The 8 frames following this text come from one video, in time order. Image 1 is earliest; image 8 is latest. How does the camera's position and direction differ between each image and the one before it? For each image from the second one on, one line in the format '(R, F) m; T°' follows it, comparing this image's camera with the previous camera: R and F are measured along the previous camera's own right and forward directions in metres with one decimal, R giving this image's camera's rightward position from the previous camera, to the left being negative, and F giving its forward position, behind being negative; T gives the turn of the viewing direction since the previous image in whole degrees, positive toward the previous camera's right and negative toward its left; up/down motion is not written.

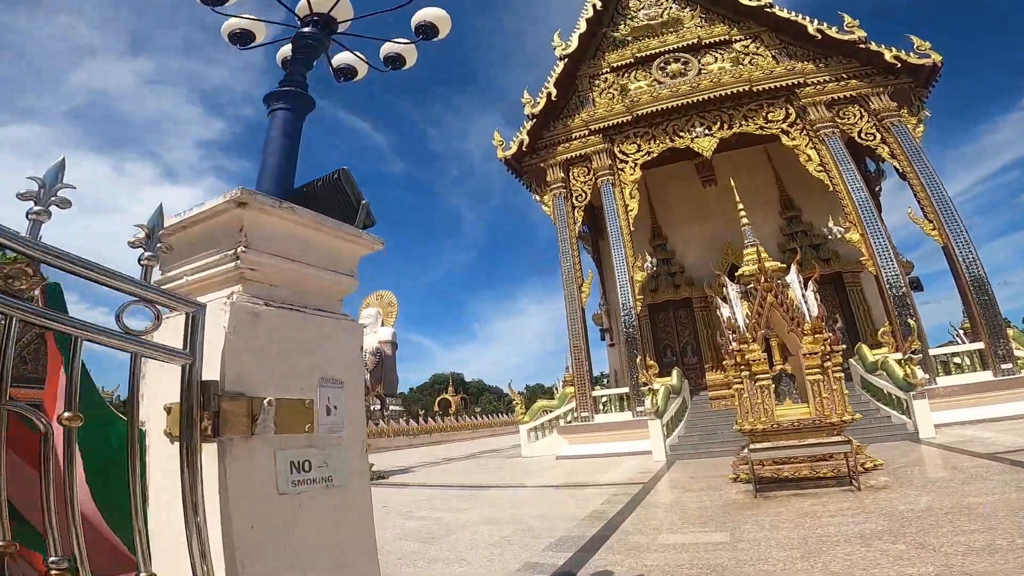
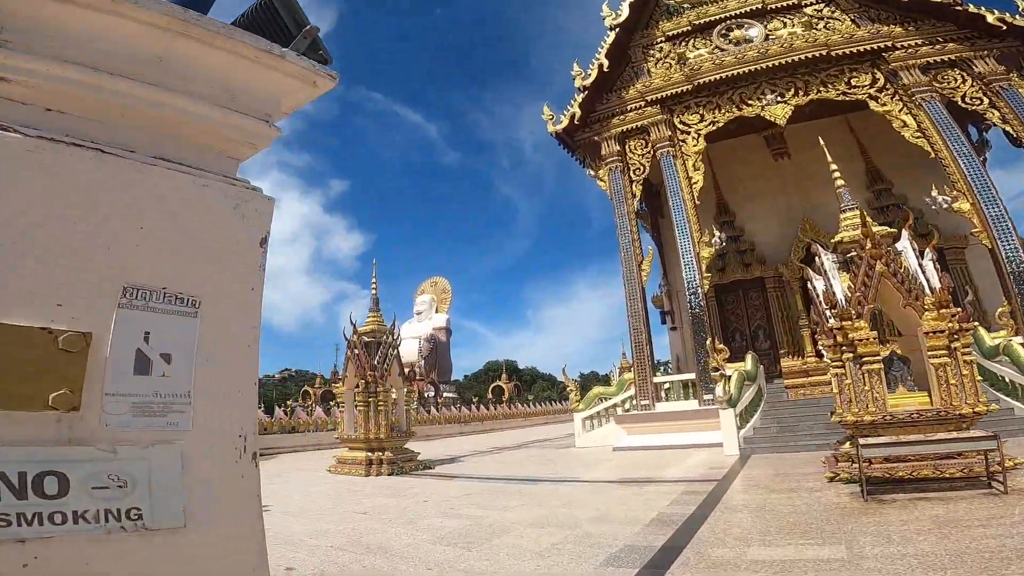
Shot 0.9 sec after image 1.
(0.0, +1.1) m; -6°
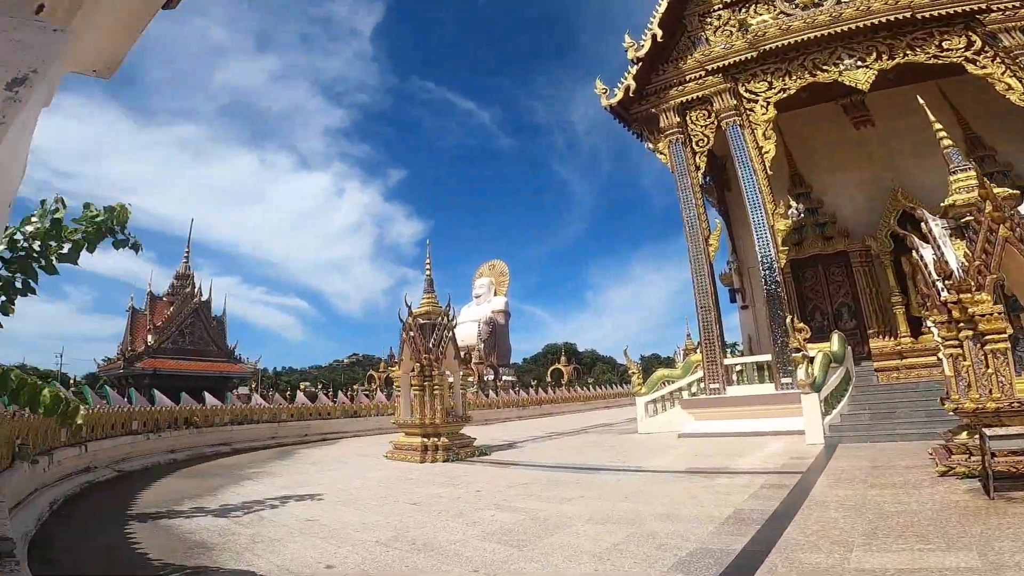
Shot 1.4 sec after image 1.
(+0.1, +0.6) m; -6°
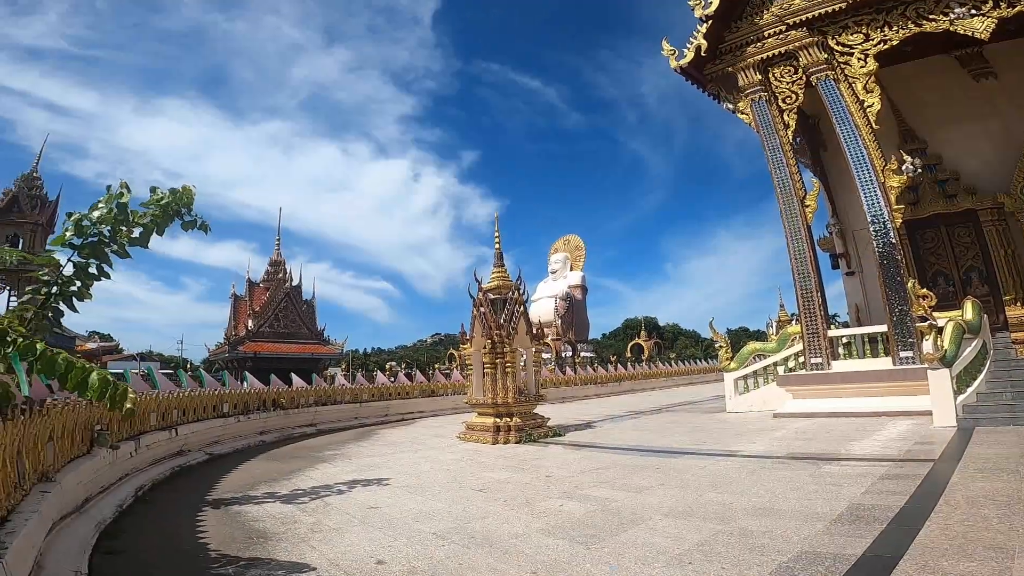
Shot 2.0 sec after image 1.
(+0.2, +0.6) m; -8°
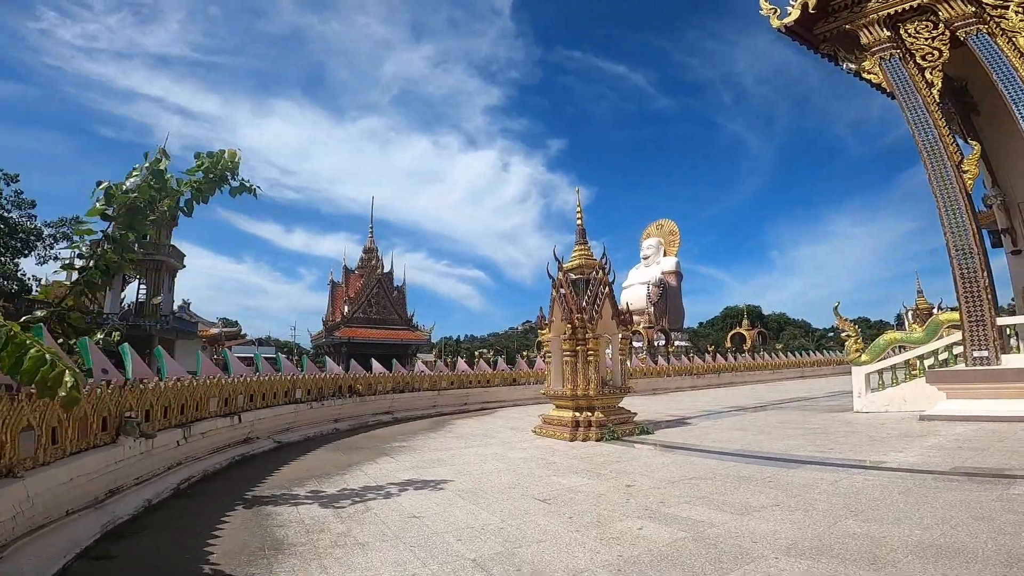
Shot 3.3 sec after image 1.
(+0.2, +1.1) m; -10°
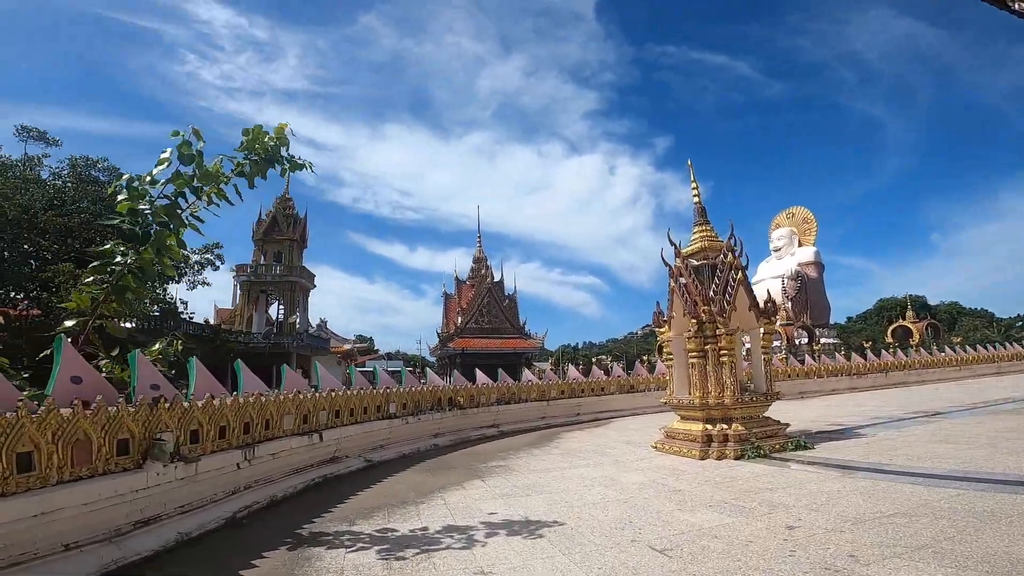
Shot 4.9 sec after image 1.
(+0.2, +1.4) m; -13°
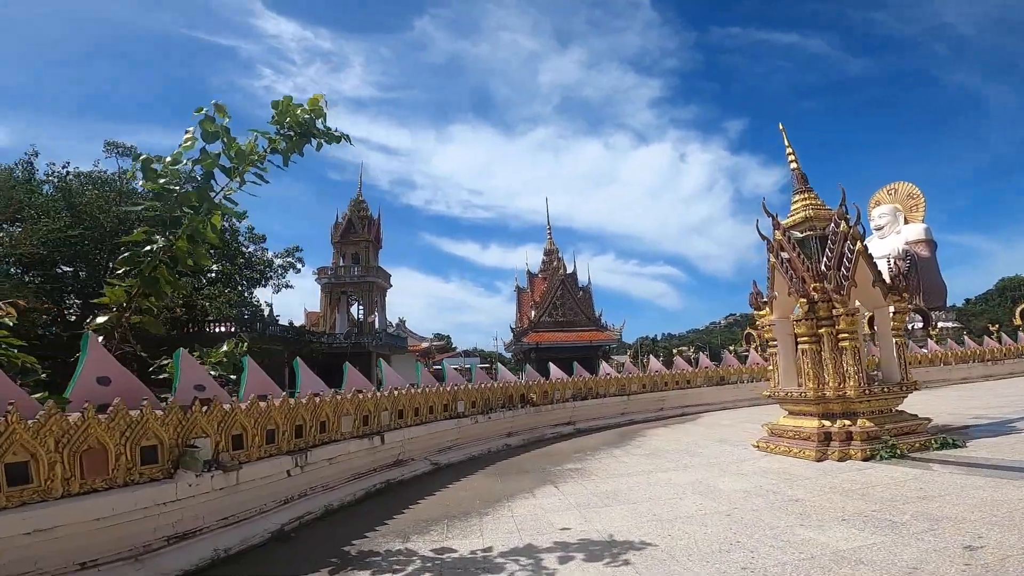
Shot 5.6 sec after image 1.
(0.0, +0.8) m; -8°
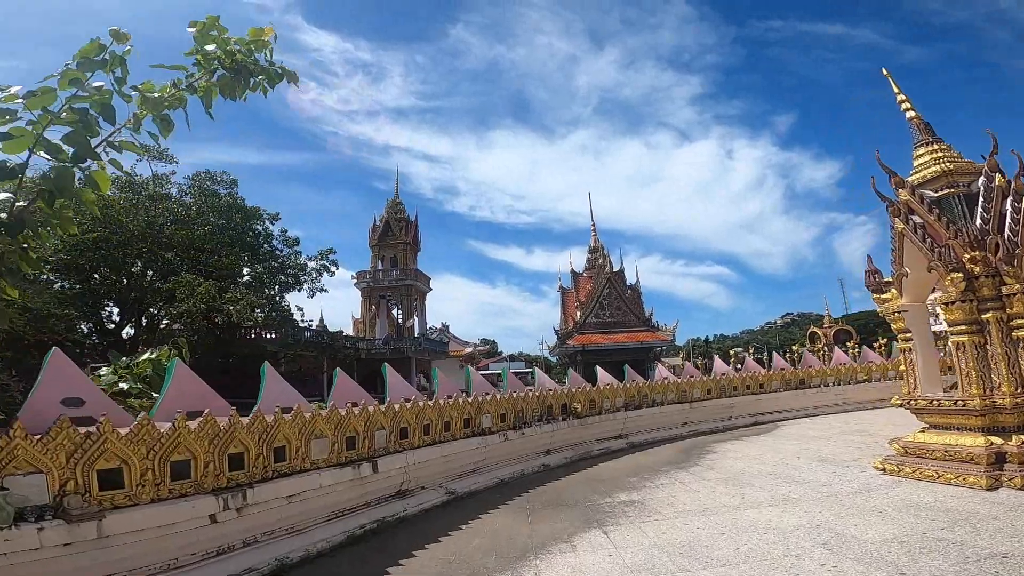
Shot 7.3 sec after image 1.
(+0.2, +1.7) m; -5°
